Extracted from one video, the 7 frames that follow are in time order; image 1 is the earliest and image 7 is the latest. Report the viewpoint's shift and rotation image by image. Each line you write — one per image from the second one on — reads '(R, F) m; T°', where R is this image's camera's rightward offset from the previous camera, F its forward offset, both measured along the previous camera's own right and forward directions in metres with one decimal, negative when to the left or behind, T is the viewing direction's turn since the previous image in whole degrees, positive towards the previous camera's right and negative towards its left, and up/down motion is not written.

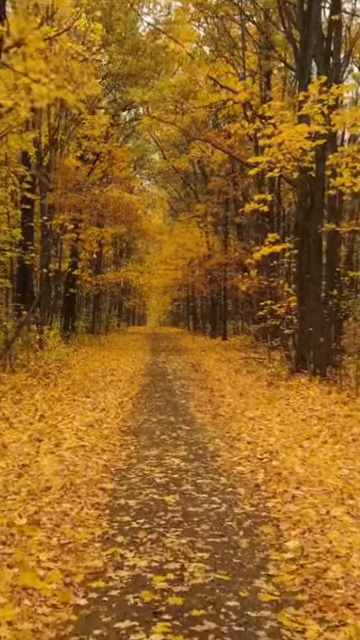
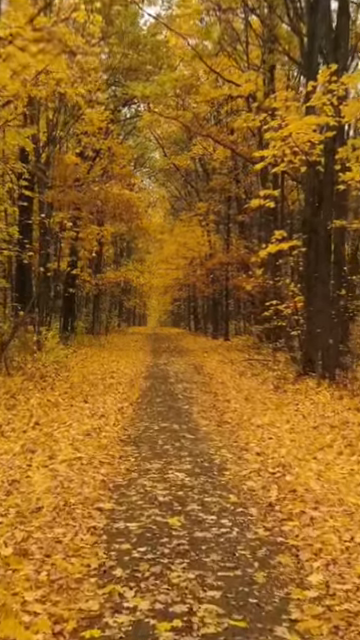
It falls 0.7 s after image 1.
(0.0, +0.7) m; 0°
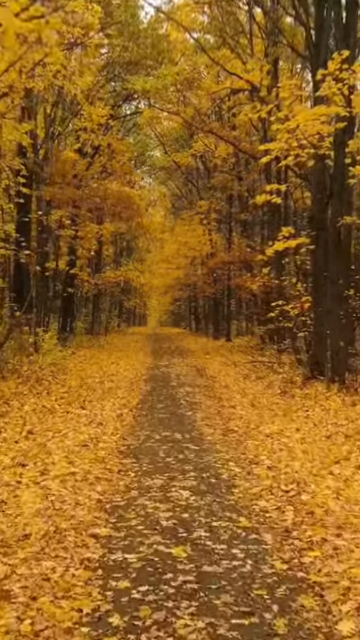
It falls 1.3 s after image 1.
(0.0, +0.7) m; 0°
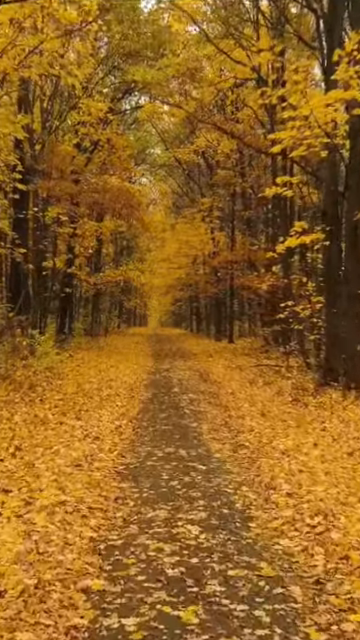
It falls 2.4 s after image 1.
(-0.1, +1.1) m; 0°
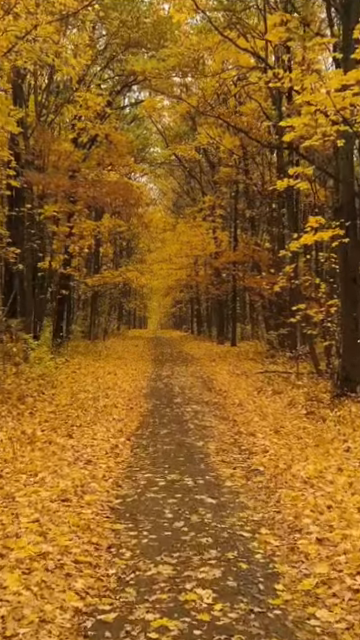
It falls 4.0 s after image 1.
(-0.1, +1.2) m; 0°
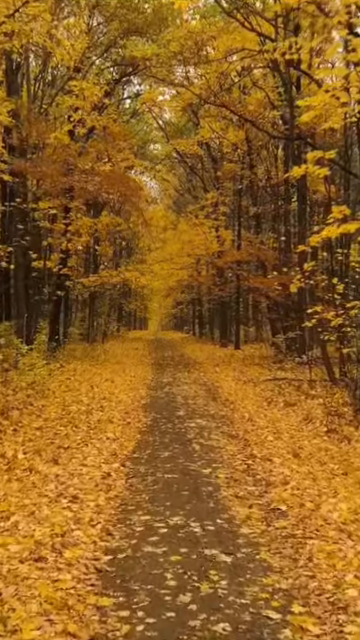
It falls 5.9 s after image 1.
(0.0, +1.5) m; 0°
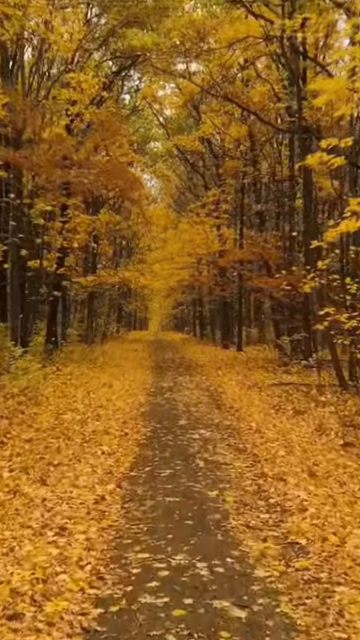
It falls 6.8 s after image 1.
(0.0, +0.9) m; 0°
